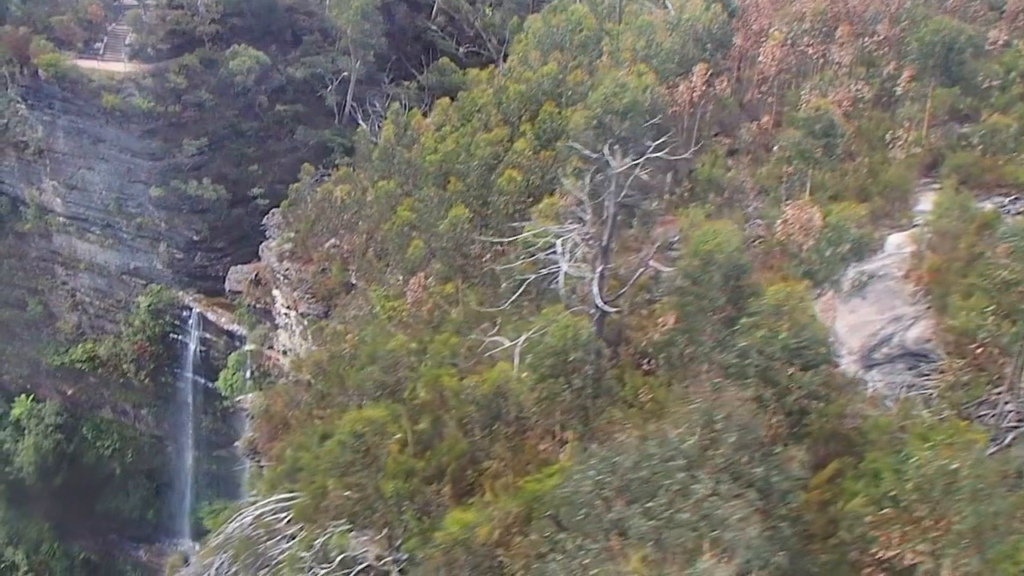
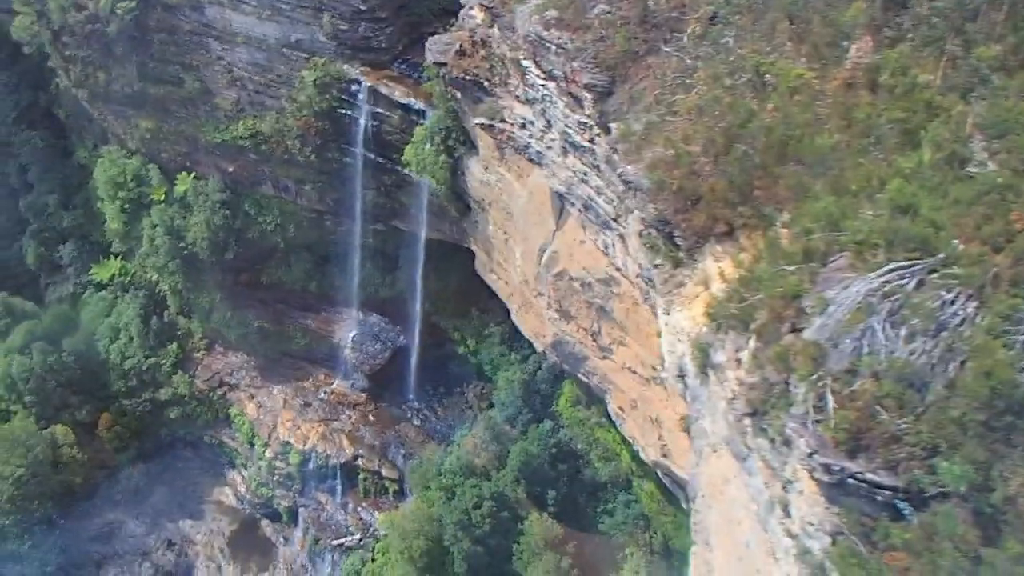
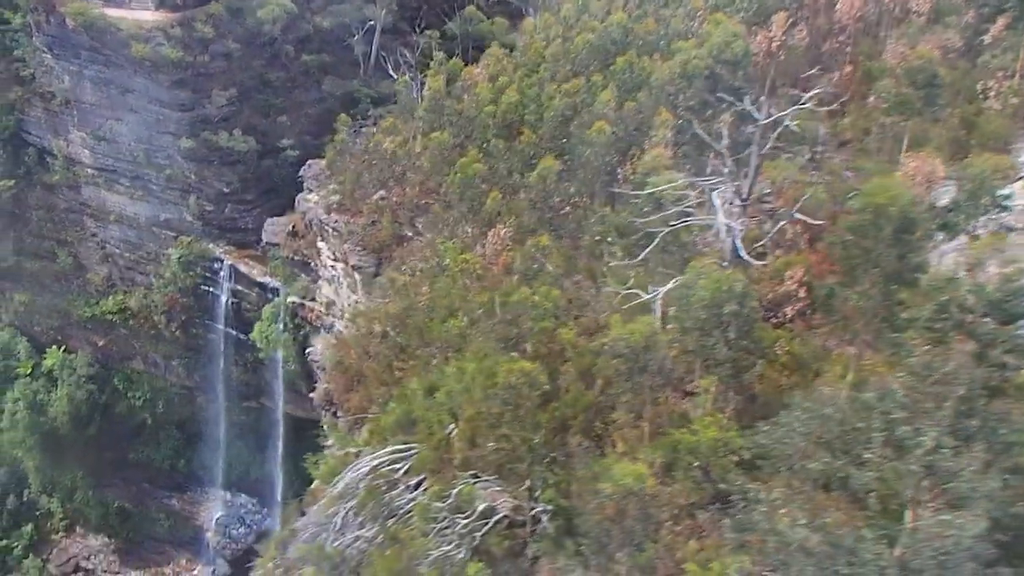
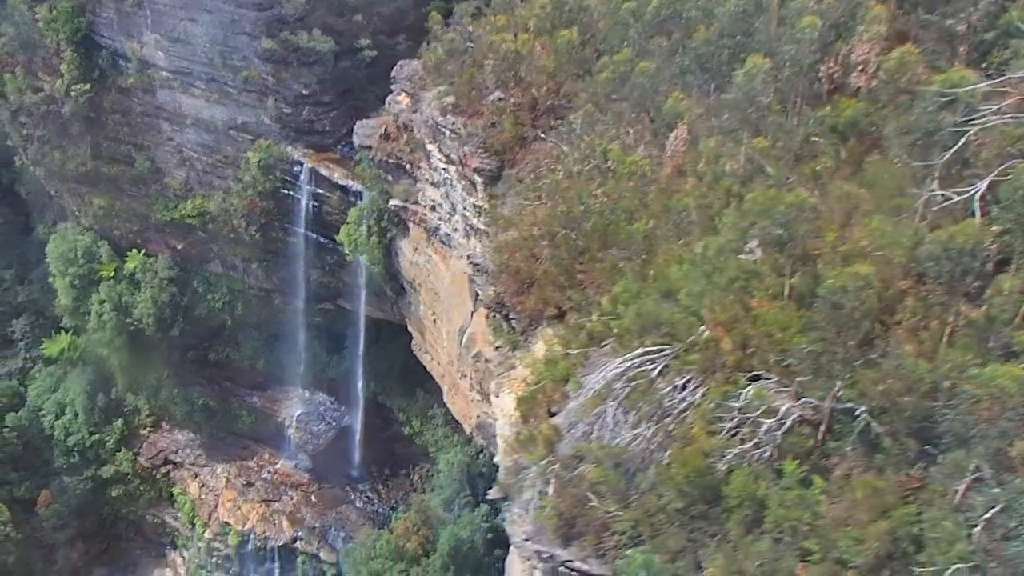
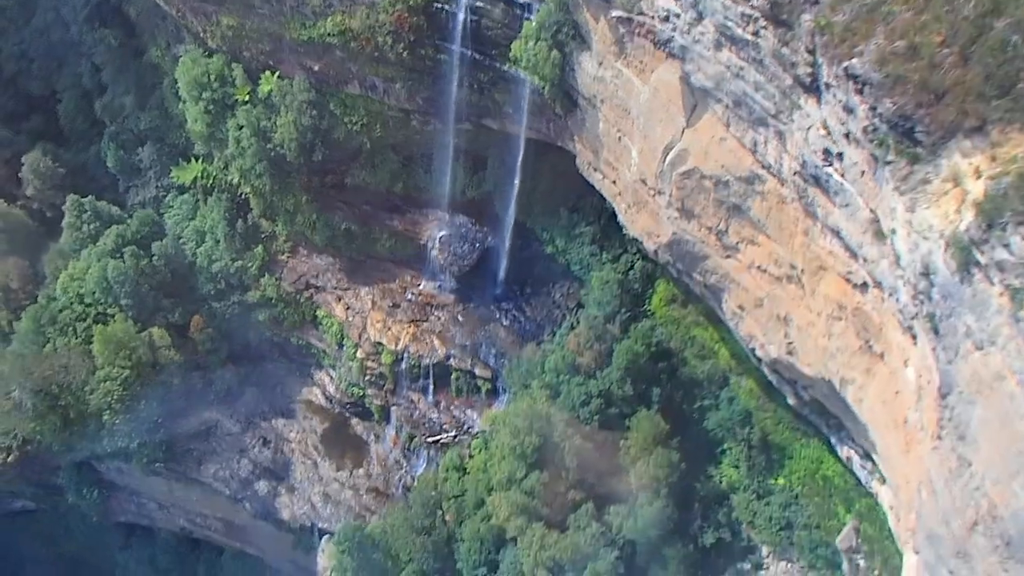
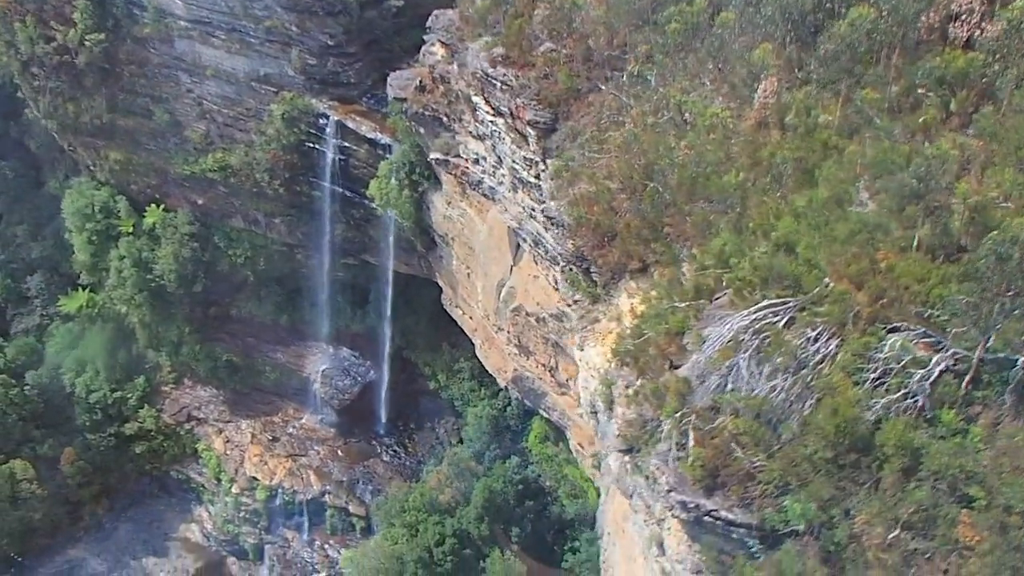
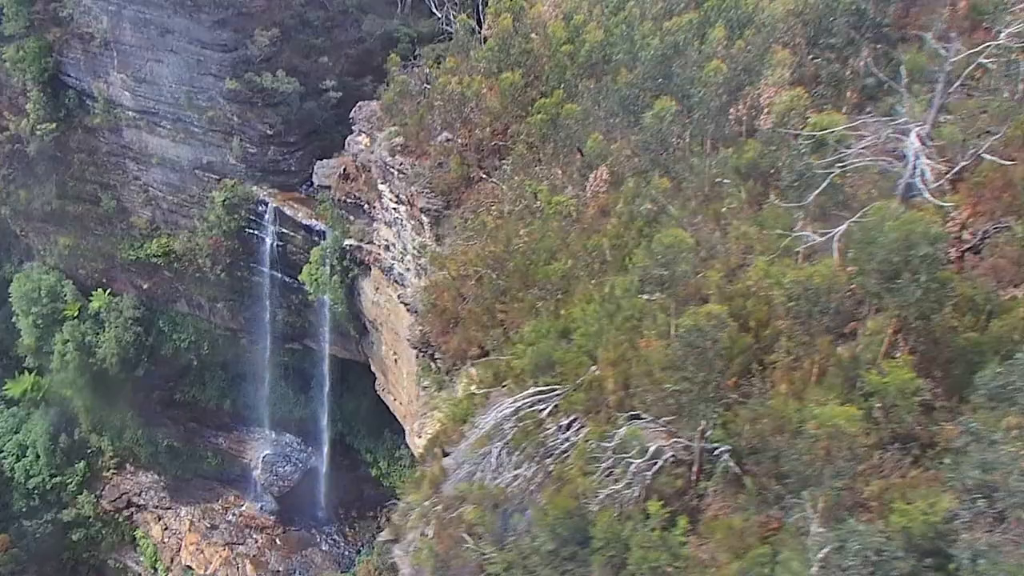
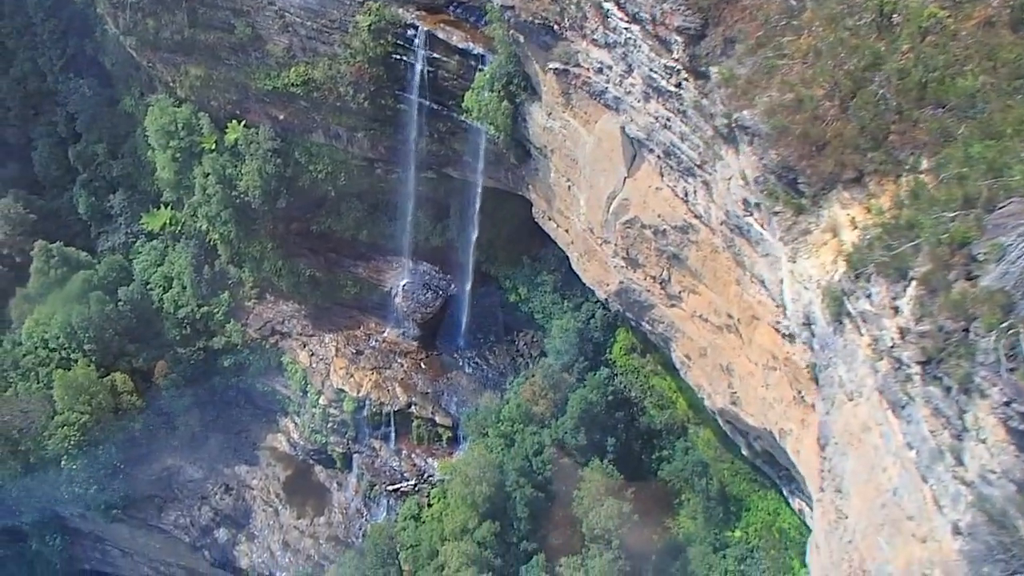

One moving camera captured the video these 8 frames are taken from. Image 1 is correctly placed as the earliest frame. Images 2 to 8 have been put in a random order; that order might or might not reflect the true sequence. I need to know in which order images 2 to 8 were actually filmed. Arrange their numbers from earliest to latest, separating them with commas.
3, 7, 4, 6, 2, 8, 5
